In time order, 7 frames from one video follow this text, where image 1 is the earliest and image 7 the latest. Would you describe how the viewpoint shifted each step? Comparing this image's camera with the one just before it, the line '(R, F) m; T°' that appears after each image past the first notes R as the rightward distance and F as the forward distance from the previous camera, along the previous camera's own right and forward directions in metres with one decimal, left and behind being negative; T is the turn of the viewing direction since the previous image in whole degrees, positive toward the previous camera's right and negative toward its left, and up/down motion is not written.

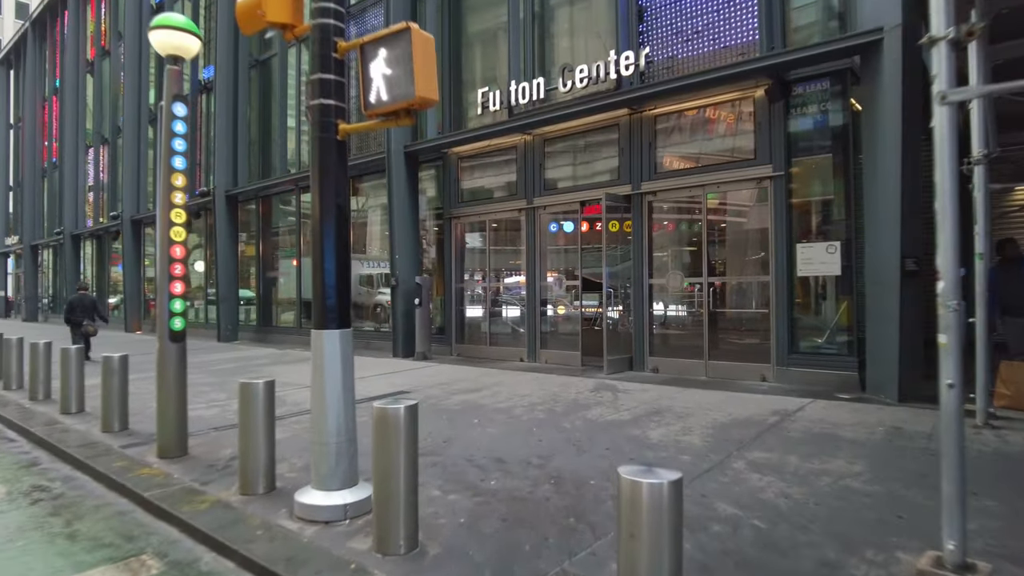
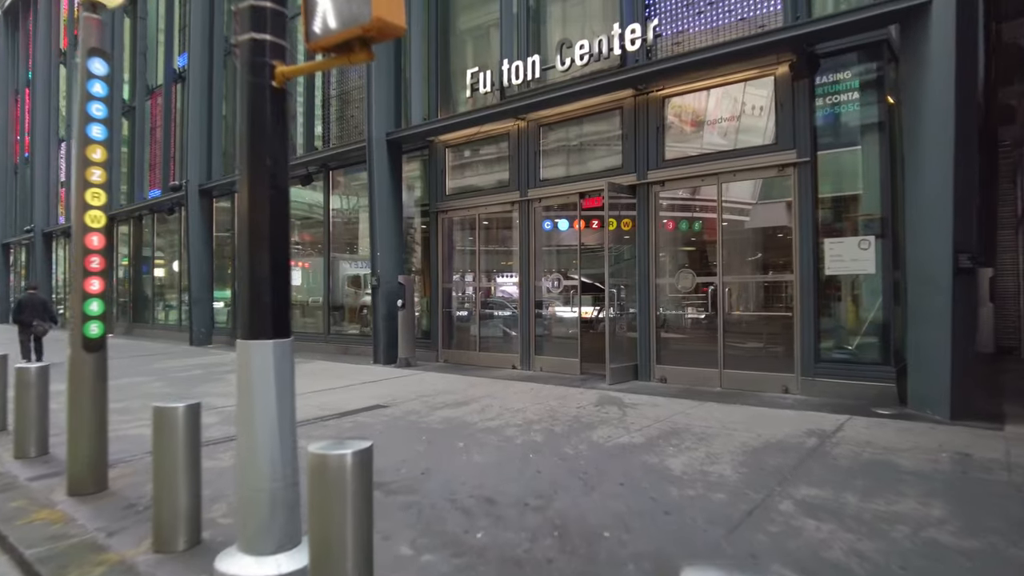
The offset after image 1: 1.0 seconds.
(0.0, +1.0) m; +1°
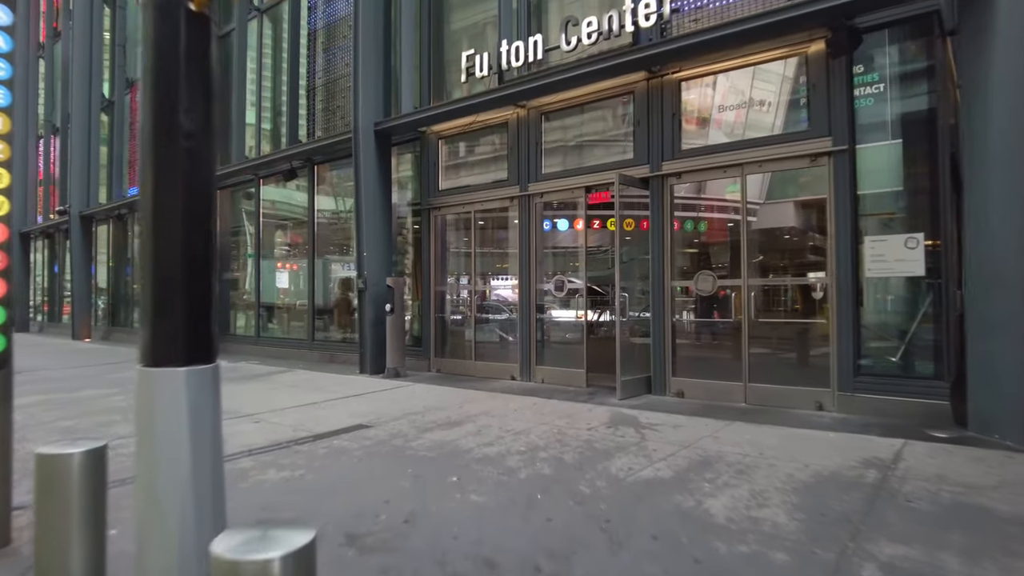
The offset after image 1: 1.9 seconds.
(-0.1, +0.9) m; 0°
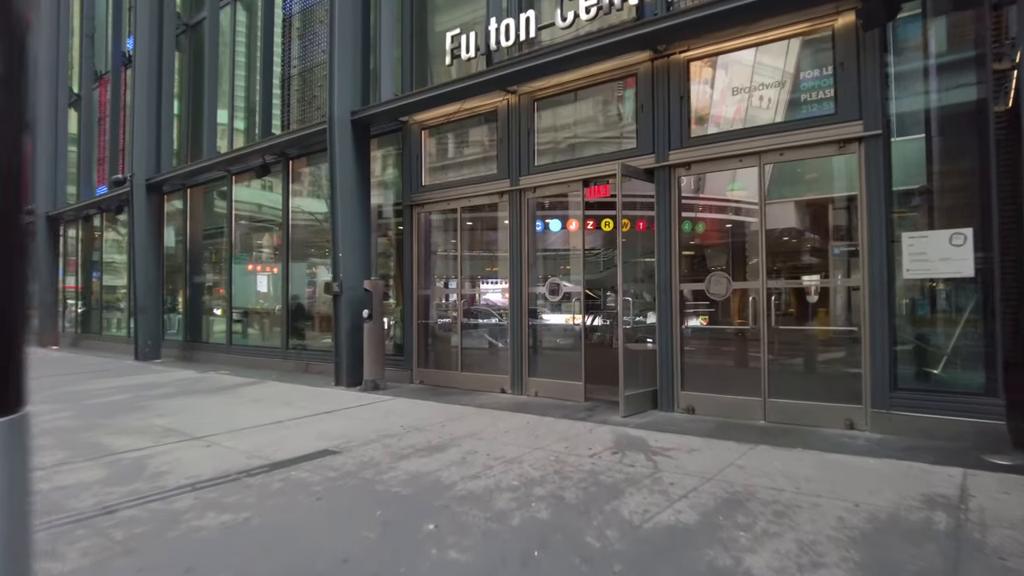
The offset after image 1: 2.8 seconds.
(0.0, +0.9) m; +1°
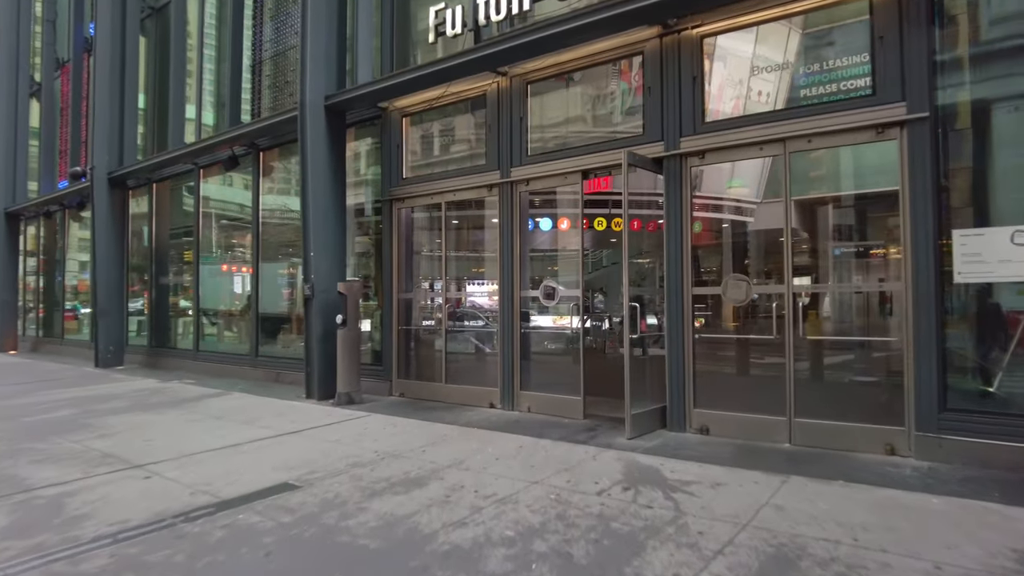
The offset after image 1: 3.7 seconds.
(0.0, +0.9) m; +1°
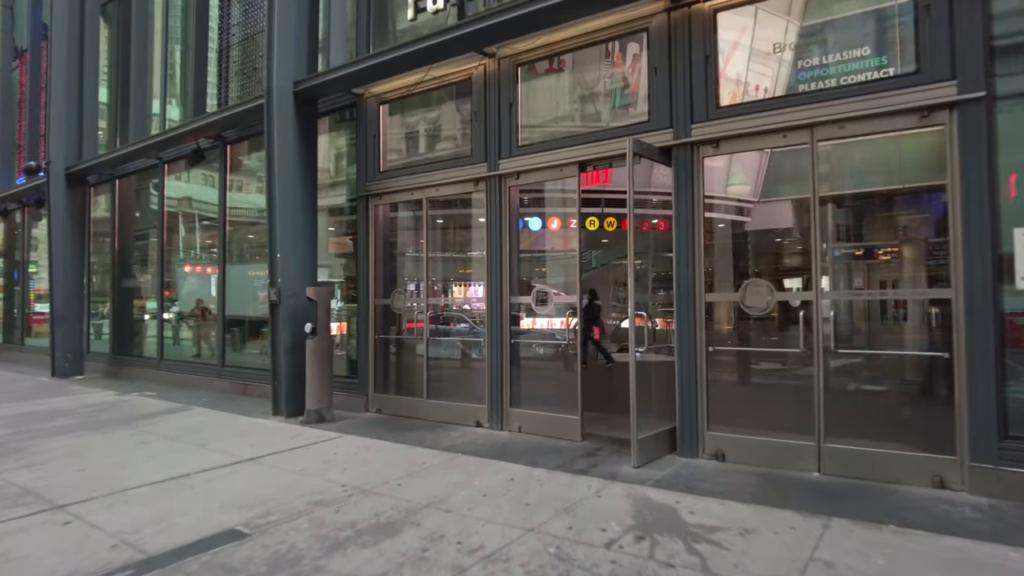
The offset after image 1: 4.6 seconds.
(0.0, +0.8) m; +1°
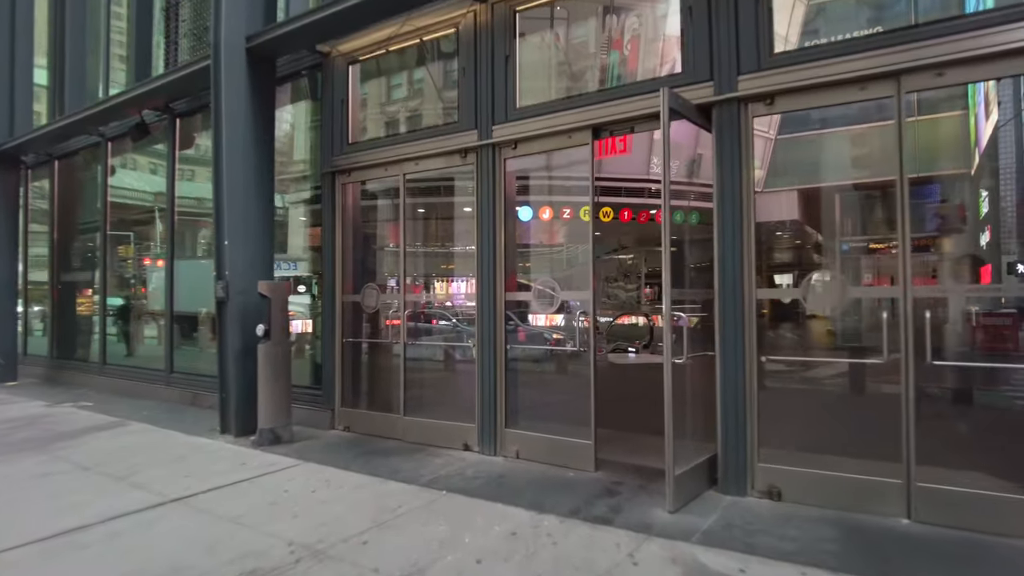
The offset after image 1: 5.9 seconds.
(-0.1, +1.2) m; +2°
